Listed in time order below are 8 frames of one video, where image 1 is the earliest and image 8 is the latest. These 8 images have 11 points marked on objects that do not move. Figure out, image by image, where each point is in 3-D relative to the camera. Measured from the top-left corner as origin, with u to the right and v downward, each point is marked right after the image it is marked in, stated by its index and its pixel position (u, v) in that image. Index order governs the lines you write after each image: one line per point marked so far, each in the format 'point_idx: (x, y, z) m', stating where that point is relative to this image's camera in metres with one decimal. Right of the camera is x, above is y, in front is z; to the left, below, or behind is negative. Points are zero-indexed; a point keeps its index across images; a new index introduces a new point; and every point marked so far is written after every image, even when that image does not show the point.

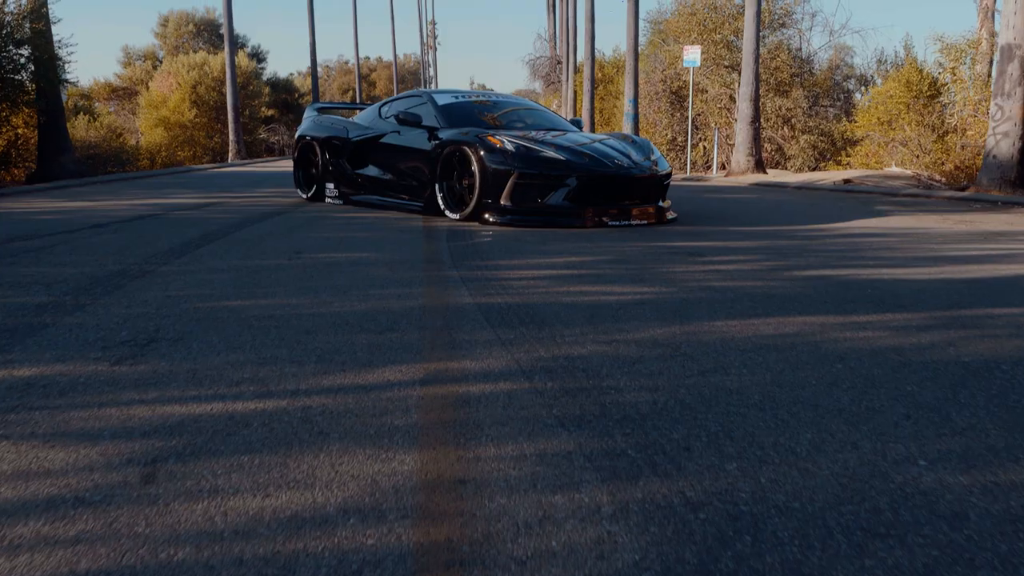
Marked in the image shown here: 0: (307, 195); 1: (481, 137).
0: (-2.5, +1.1, +11.9) m
1: (-0.3, +1.4, +9.0) m
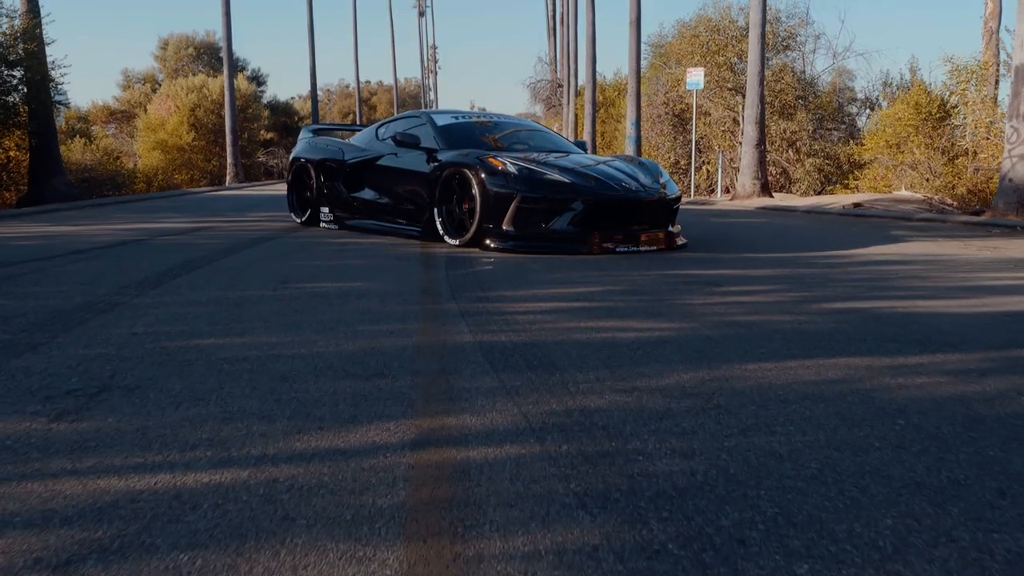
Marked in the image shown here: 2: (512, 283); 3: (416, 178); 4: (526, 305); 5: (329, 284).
0: (-2.5, +0.8, +11.5) m
1: (-0.3, +1.1, +8.6) m
2: (0.0, 0.0, +5.9) m
3: (-0.9, +1.0, +9.3) m
4: (+0.1, -0.1, +4.9) m
5: (-1.1, 0.0, +5.8) m
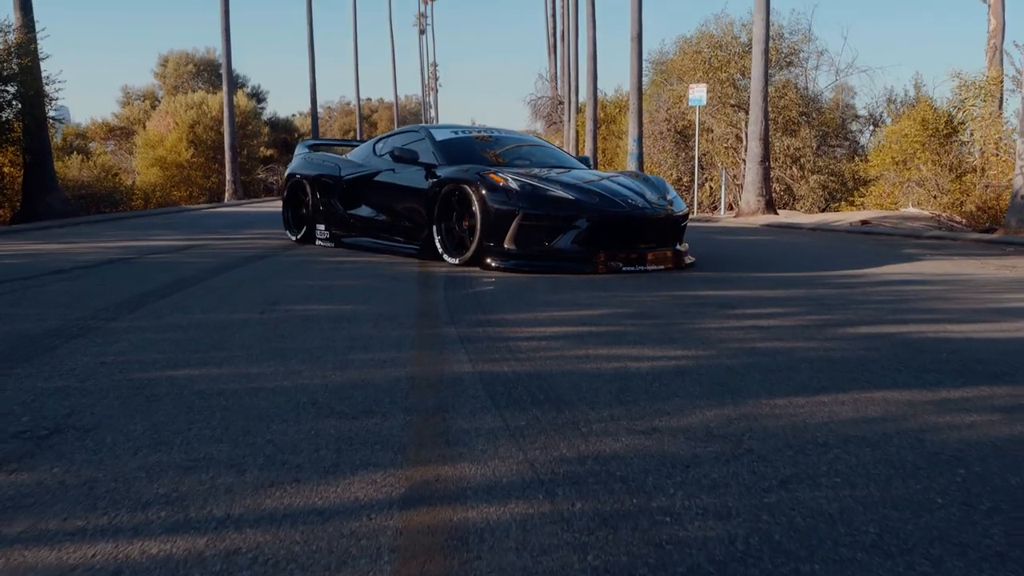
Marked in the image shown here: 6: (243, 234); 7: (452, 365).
0: (-2.5, +0.6, +11.2) m
1: (-0.3, +1.0, +8.2) m
2: (0.0, -0.1, +5.6) m
3: (-0.9, +0.9, +9.0) m
4: (+0.1, -0.2, +4.6) m
5: (-1.1, -0.1, +5.4) m
6: (-3.6, +0.7, +13.2) m
7: (-0.2, -0.3, +3.7) m
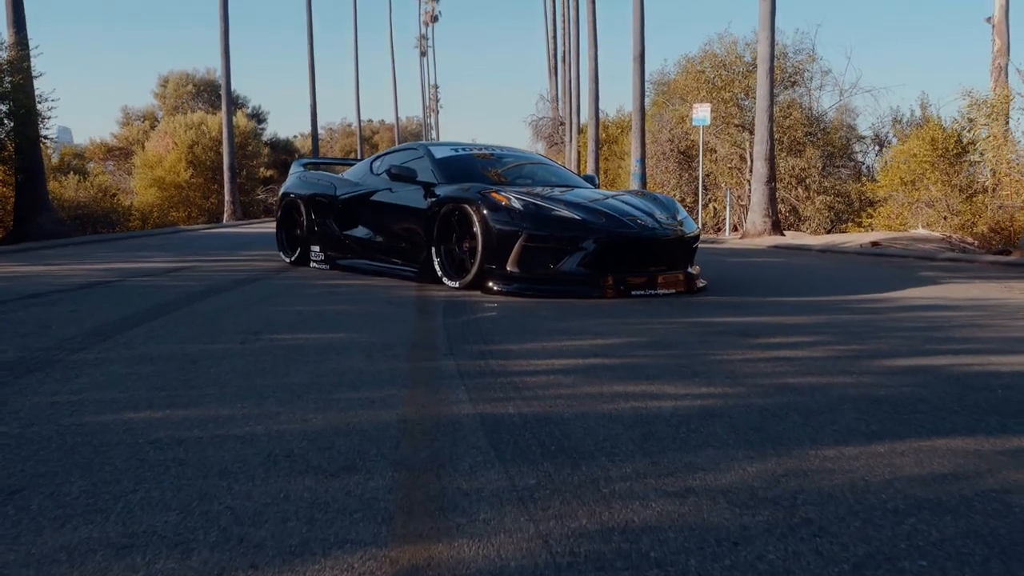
0: (-2.4, +0.3, +10.7) m
1: (-0.2, +0.8, +7.9) m
2: (0.0, -0.2, +5.2) m
3: (-0.9, +0.6, +8.6) m
4: (+0.1, -0.3, +4.2) m
5: (-1.0, -0.2, +5.0) m
6: (-3.6, +0.4, +12.8) m
7: (-0.2, -0.4, +3.2) m
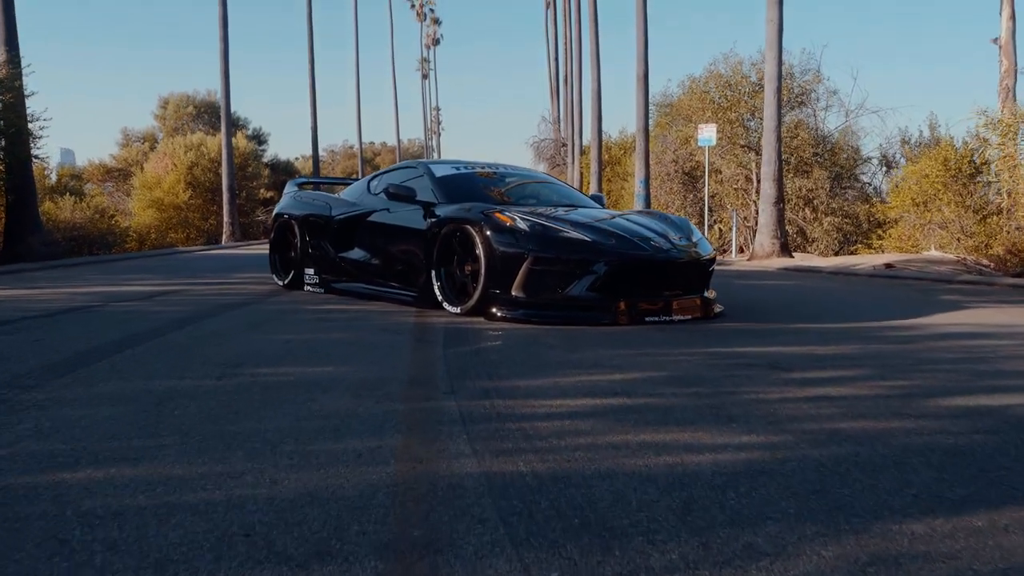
0: (-2.4, +0.1, +10.3) m
1: (-0.2, +0.6, +7.4) m
2: (+0.1, -0.4, +4.7) m
3: (-0.8, +0.4, +8.1) m
4: (+0.1, -0.4, +3.7) m
5: (-1.0, -0.4, +4.5) m
6: (-3.6, +0.1, +12.3) m
7: (-0.2, -0.5, +2.7) m
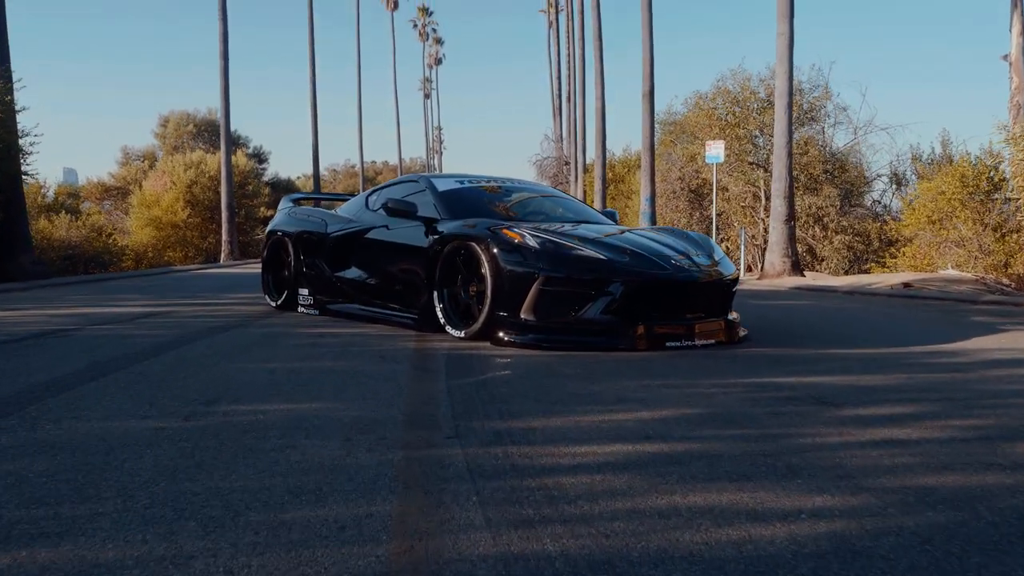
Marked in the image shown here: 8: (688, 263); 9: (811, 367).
0: (-2.3, -0.1, +9.7) m
1: (-0.1, +0.4, +6.8) m
2: (+0.1, -0.5, +4.1) m
3: (-0.8, +0.3, +7.6) m
4: (+0.2, -0.5, +3.1) m
5: (-1.0, -0.5, +3.9) m
6: (-3.5, -0.1, +11.7) m
7: (-0.1, -0.5, +2.2) m
8: (+1.2, +0.2, +6.7) m
9: (+1.8, -0.5, +5.8) m
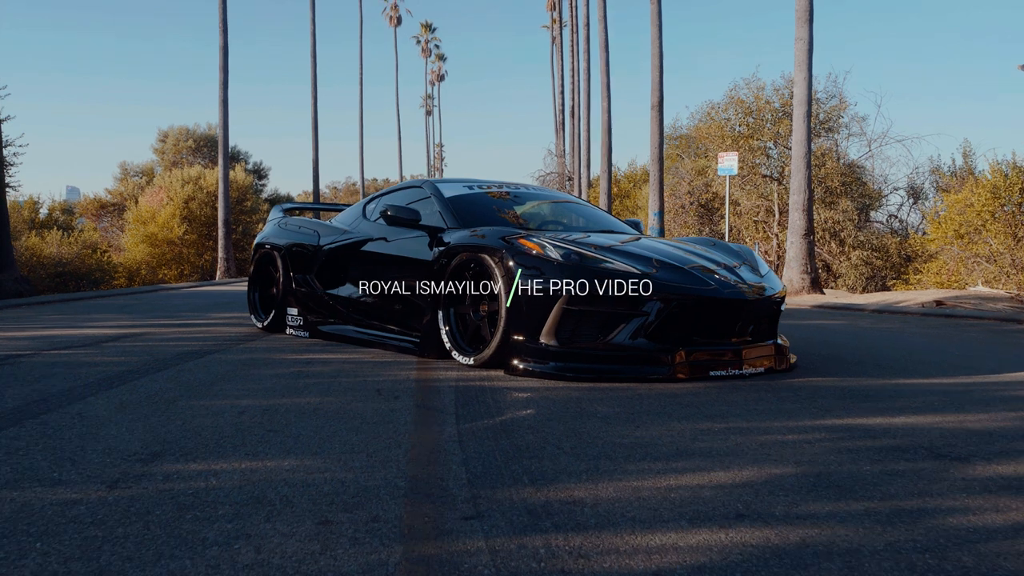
0: (-2.2, -0.3, +8.8) m
1: (0.0, +0.3, +5.9) m
2: (+0.2, -0.6, +3.2) m
3: (-0.7, +0.1, +6.7) m
4: (+0.3, -0.6, +2.2) m
5: (-0.8, -0.5, +3.0) m
6: (-3.4, -0.3, +10.8) m
7: (0.0, -0.6, +1.2) m
8: (+1.3, +0.1, +5.7) m
9: (+1.9, -0.6, +4.8) m
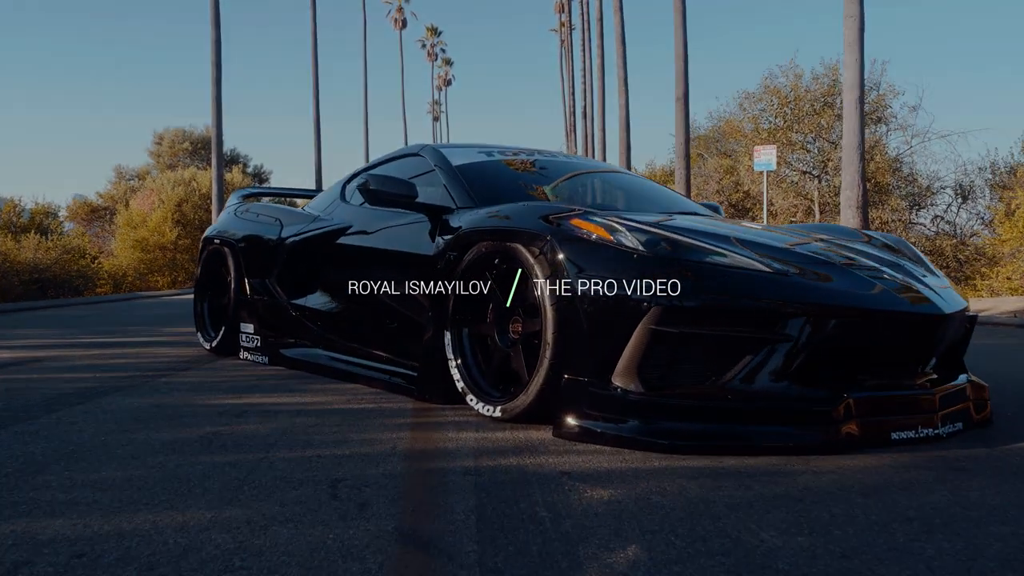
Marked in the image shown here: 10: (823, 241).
0: (-2.0, -0.4, +6.6) m
1: (+0.2, +0.3, +3.7) m
2: (+0.4, -0.6, +1.0) m
3: (-0.5, +0.1, +4.5) m
4: (+0.4, -0.6, 0.0) m
5: (-0.7, -0.6, +0.9) m
6: (-3.2, -0.4, +8.7) m
7: (+0.1, -0.6, -0.9) m
8: (+1.5, 0.0, +3.6) m
9: (+2.0, -0.6, +2.6) m
10: (+1.3, +0.2, +4.0) m
